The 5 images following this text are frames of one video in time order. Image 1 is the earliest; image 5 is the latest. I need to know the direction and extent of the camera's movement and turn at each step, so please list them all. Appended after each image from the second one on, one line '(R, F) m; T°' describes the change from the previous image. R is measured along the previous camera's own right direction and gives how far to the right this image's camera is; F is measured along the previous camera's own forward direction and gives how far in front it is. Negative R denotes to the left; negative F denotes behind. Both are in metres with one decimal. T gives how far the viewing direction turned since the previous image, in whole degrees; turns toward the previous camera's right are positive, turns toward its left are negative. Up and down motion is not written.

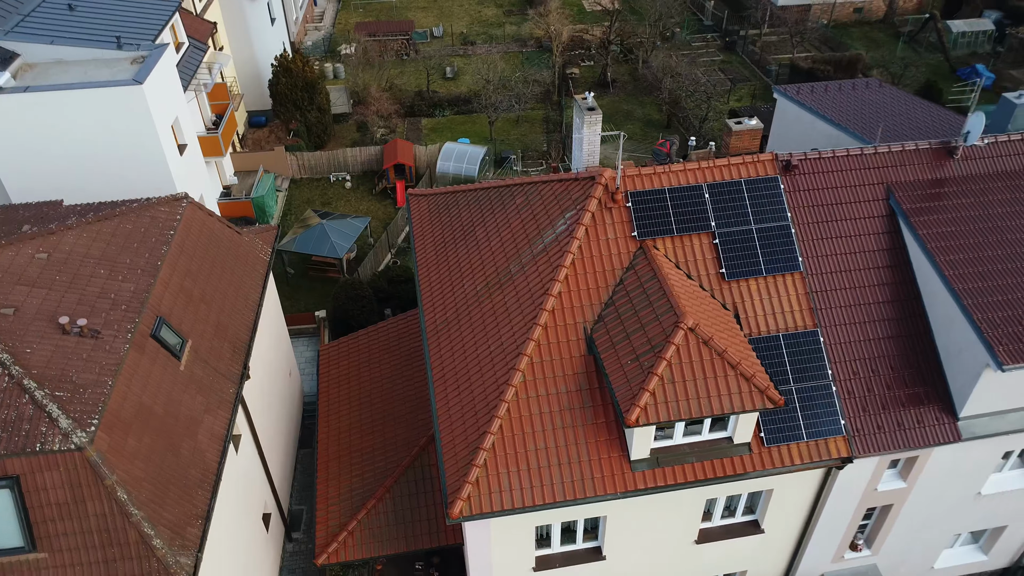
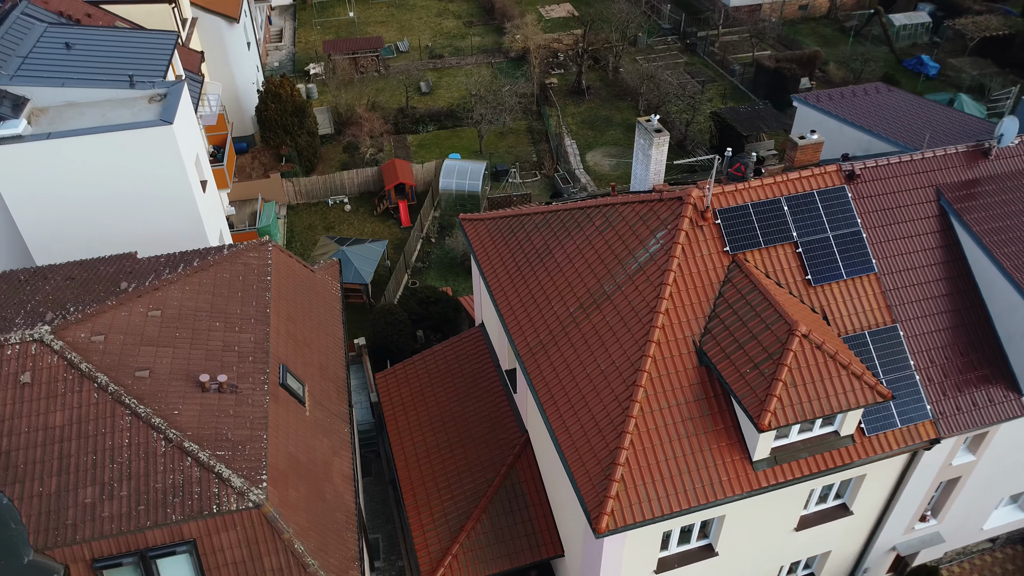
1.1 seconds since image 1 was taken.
(-3.2, -0.4) m; +6°
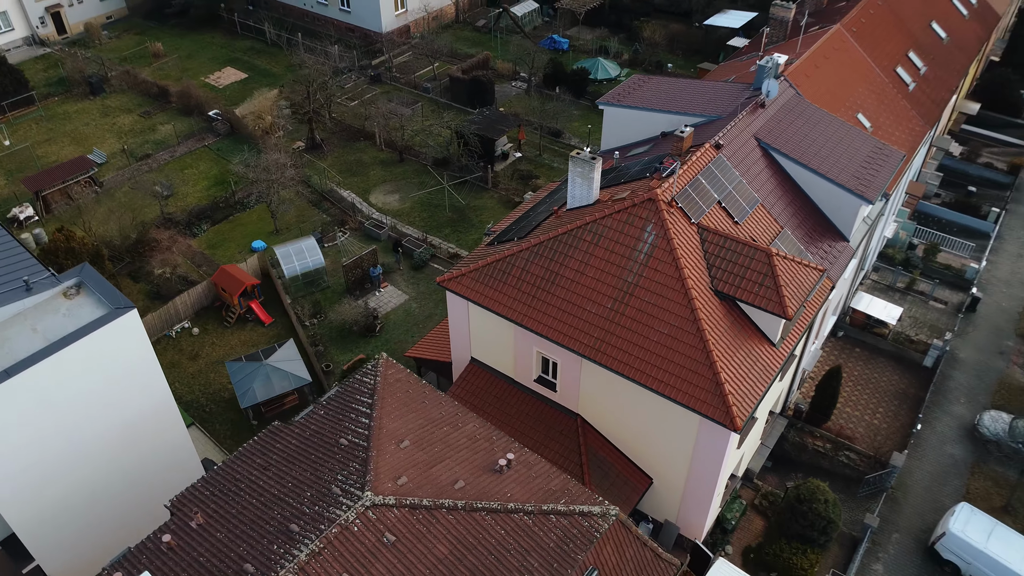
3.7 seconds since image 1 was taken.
(-9.9, -1.2) m; +28°
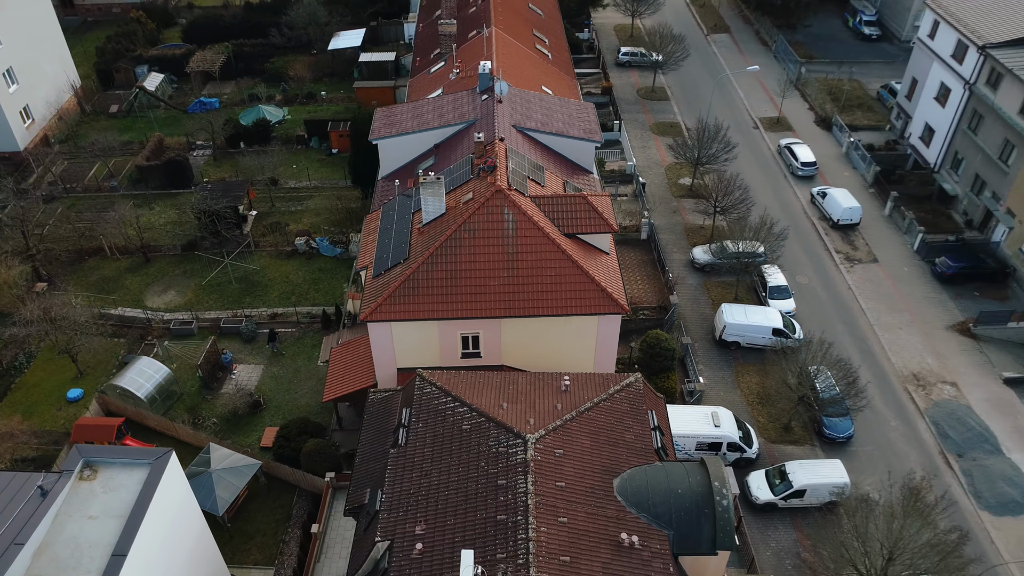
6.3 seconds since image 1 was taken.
(-10.0, -3.4) m; +28°
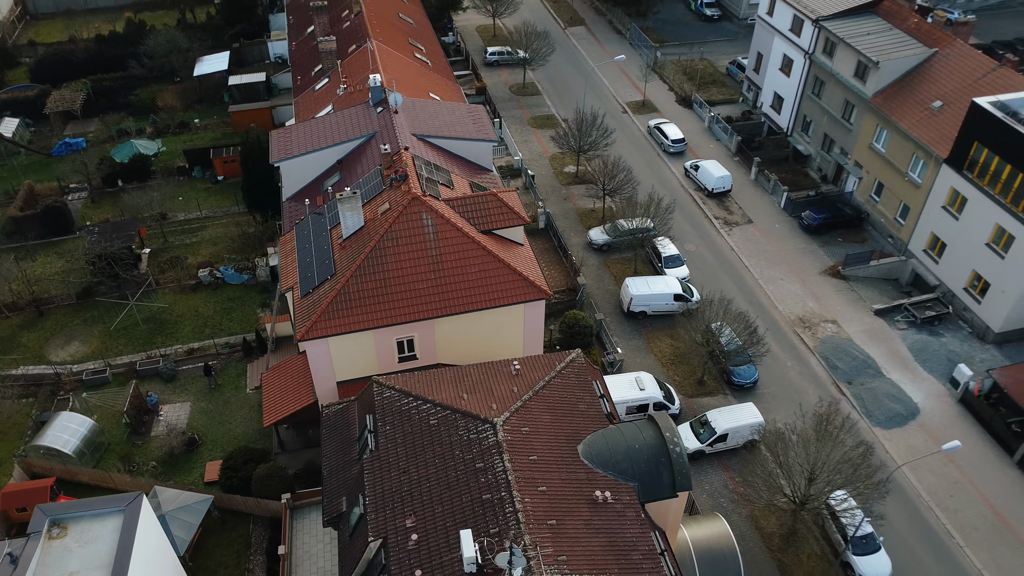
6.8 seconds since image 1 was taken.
(-1.9, -1.3) m; +9°
